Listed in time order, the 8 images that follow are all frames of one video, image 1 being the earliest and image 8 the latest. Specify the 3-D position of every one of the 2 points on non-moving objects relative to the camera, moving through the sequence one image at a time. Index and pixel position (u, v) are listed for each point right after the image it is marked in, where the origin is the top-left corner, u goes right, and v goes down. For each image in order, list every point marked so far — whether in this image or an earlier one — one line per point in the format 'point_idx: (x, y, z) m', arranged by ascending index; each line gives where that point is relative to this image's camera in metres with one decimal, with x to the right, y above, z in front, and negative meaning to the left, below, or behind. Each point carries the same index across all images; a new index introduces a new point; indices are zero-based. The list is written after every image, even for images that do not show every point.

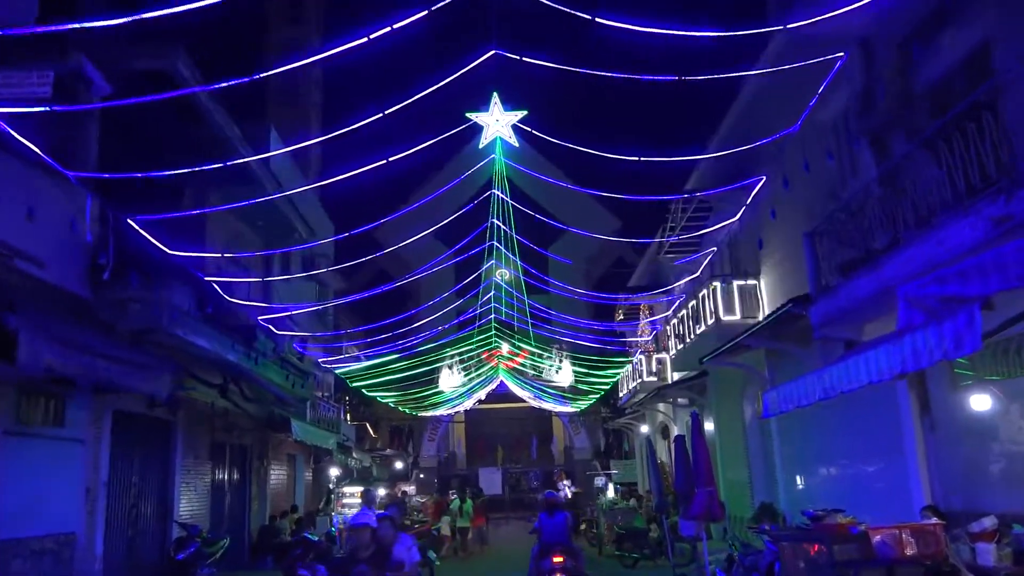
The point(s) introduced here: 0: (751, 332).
0: (+3.4, -0.7, +12.0) m
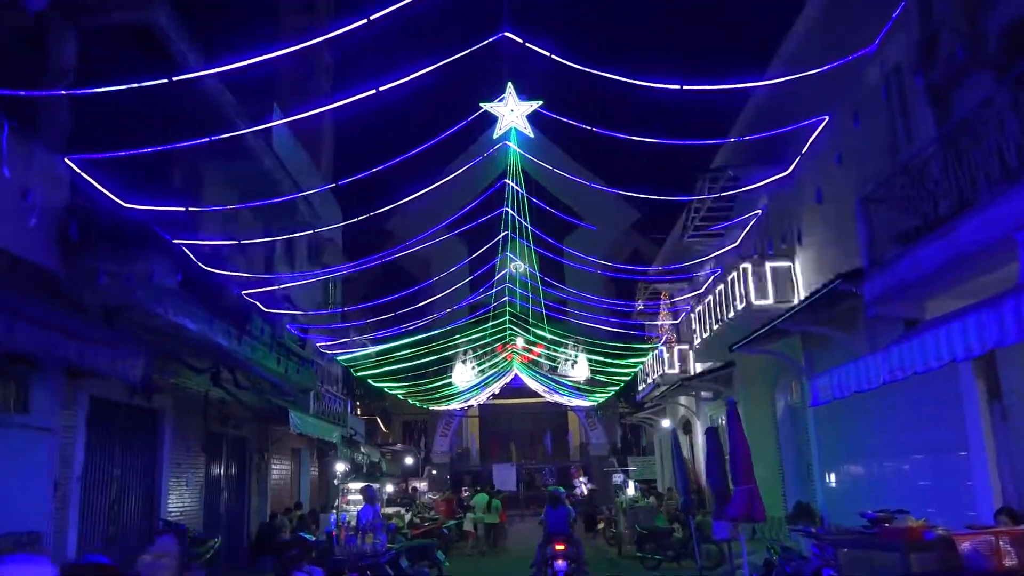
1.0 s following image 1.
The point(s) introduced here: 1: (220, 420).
0: (+3.6, -0.4, +10.9) m
1: (-4.8, -2.2, +13.7) m
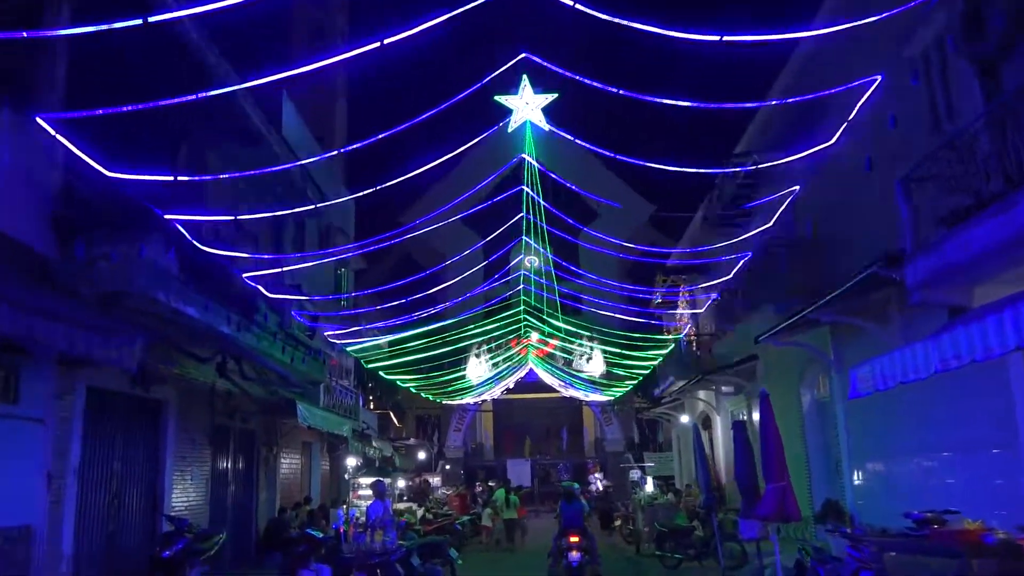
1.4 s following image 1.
0: (+3.8, -0.2, +10.4) m
1: (-4.5, -2.0, +13.3) m
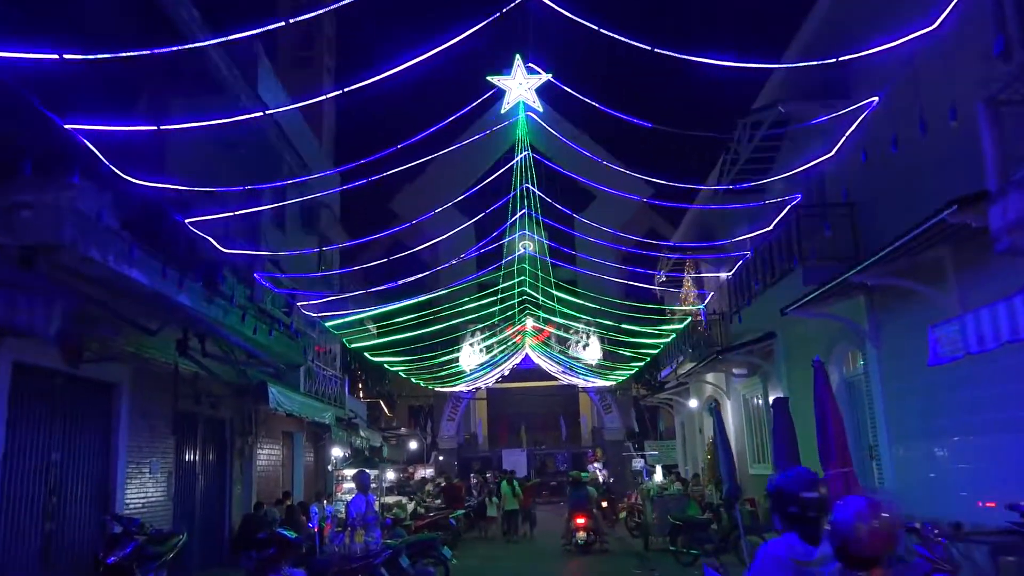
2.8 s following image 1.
0: (+3.8, +0.2, +9.1) m
1: (-4.6, -1.6, +12.0) m
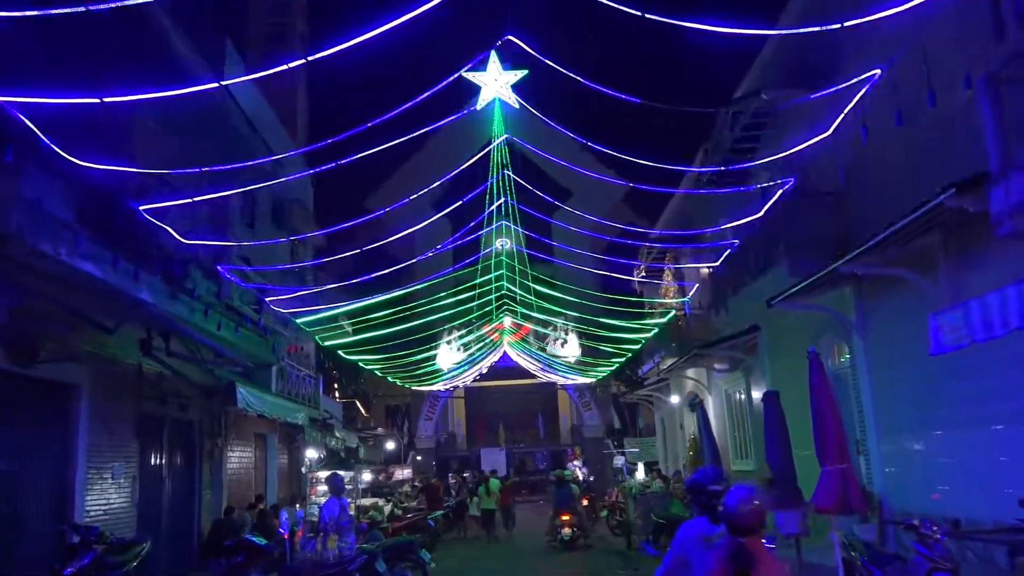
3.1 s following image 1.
0: (+3.6, +0.3, +8.8) m
1: (-4.8, -1.5, +11.5) m
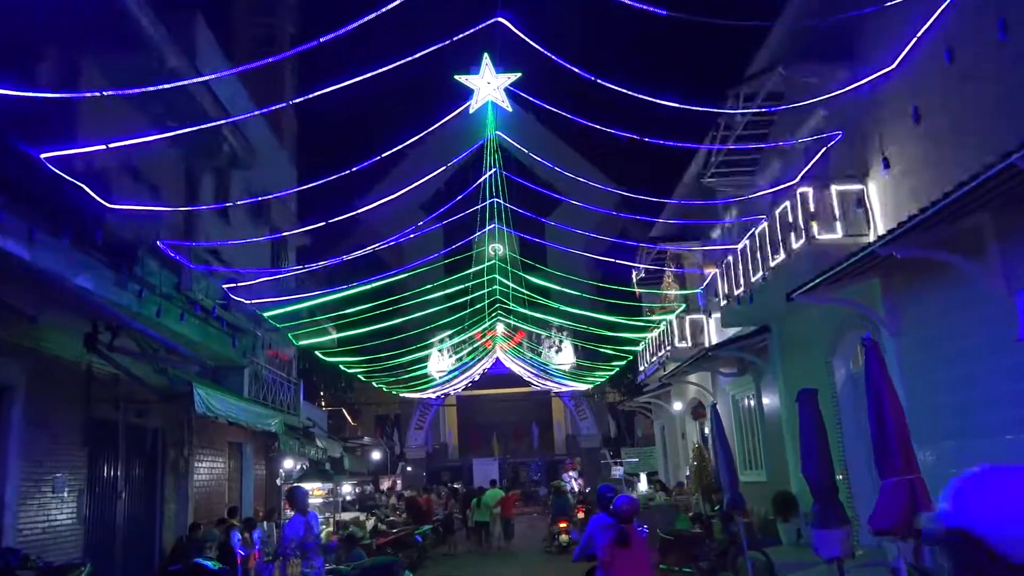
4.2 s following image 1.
0: (+3.5, +0.5, +7.7) m
1: (-4.9, -1.4, +10.3) m
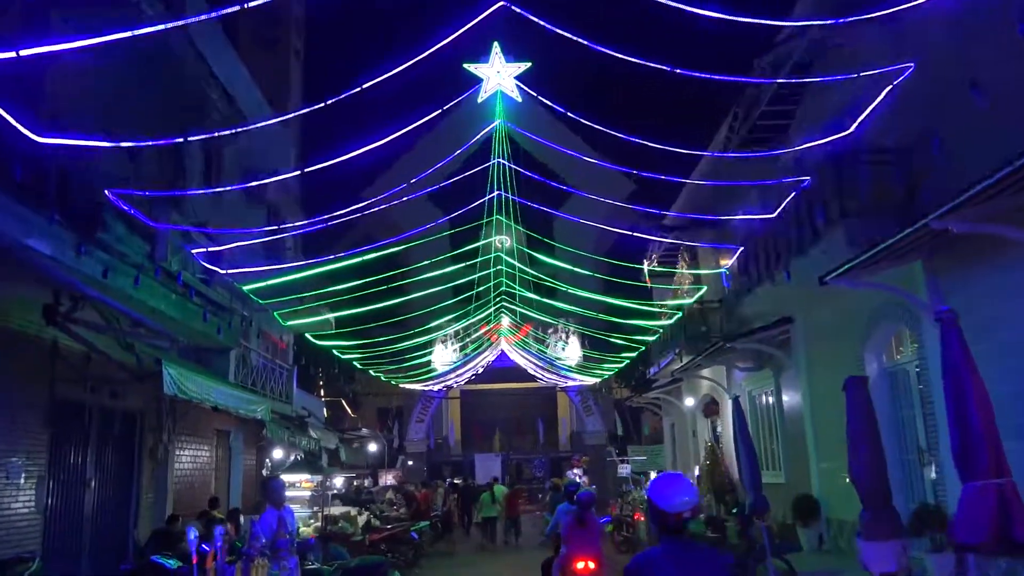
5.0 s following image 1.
0: (+3.6, +0.6, +6.8) m
1: (-4.9, -1.1, +9.5) m
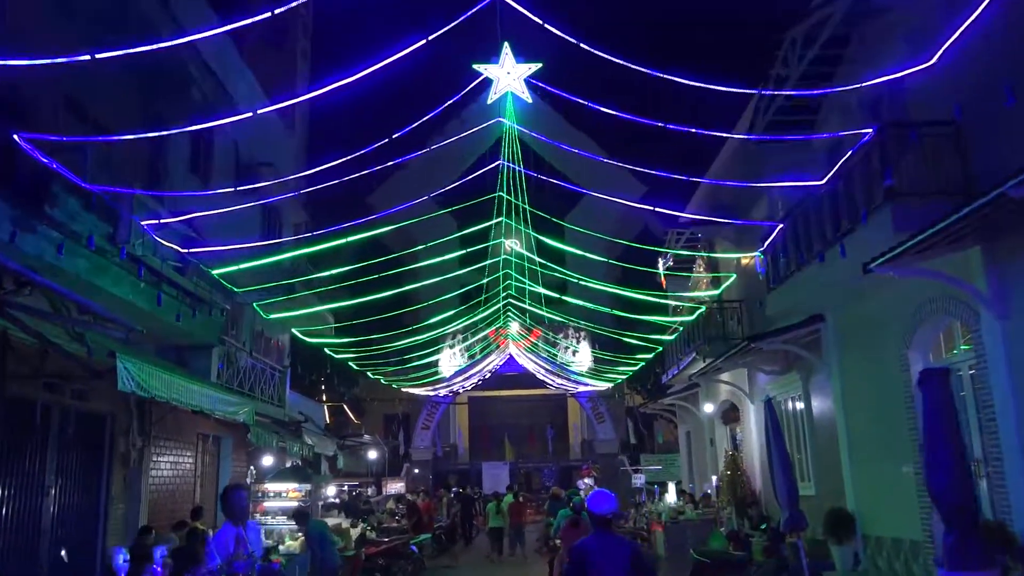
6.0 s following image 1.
0: (+3.6, +0.8, +5.8) m
1: (-4.9, -0.9, +8.6) m
